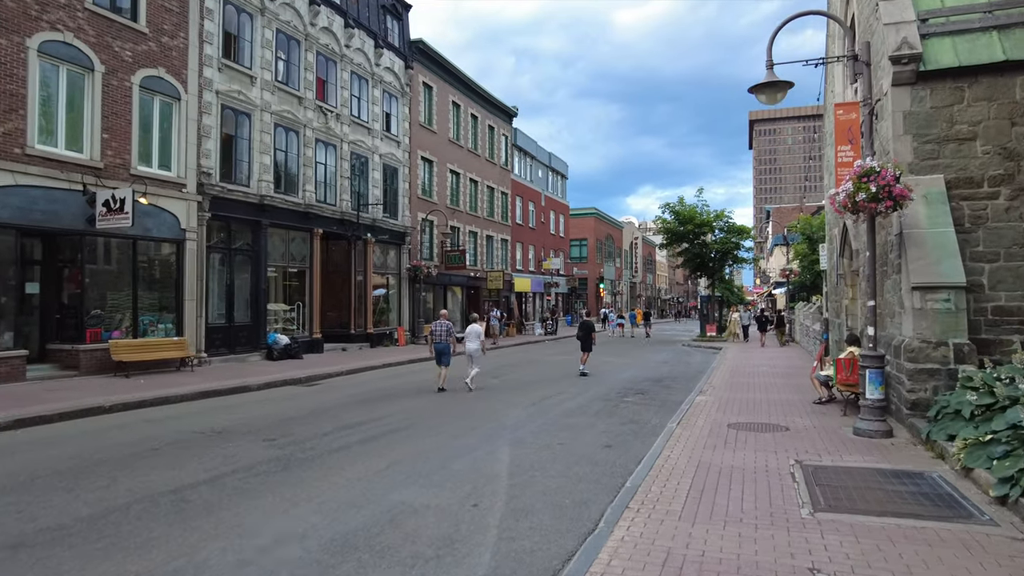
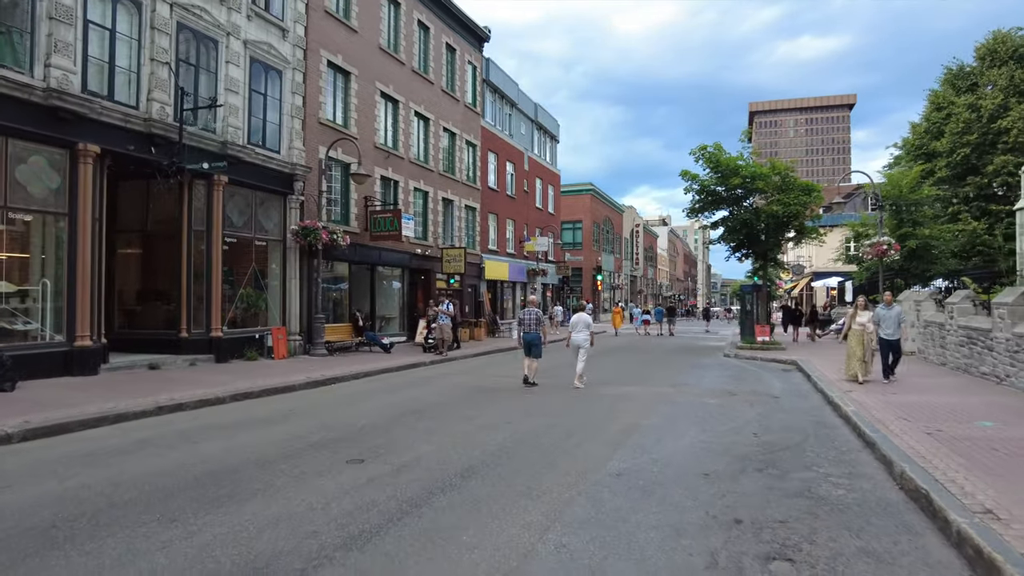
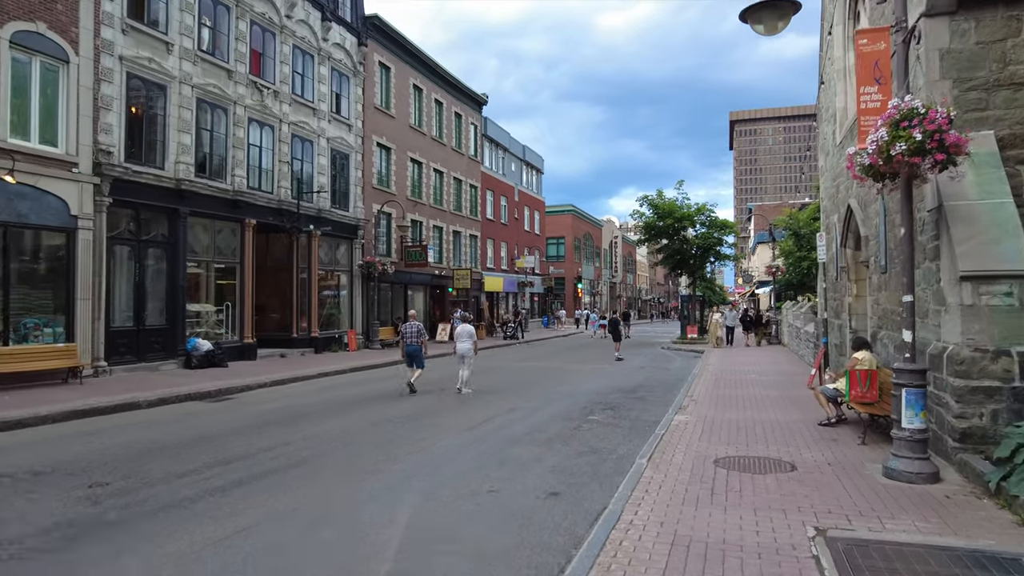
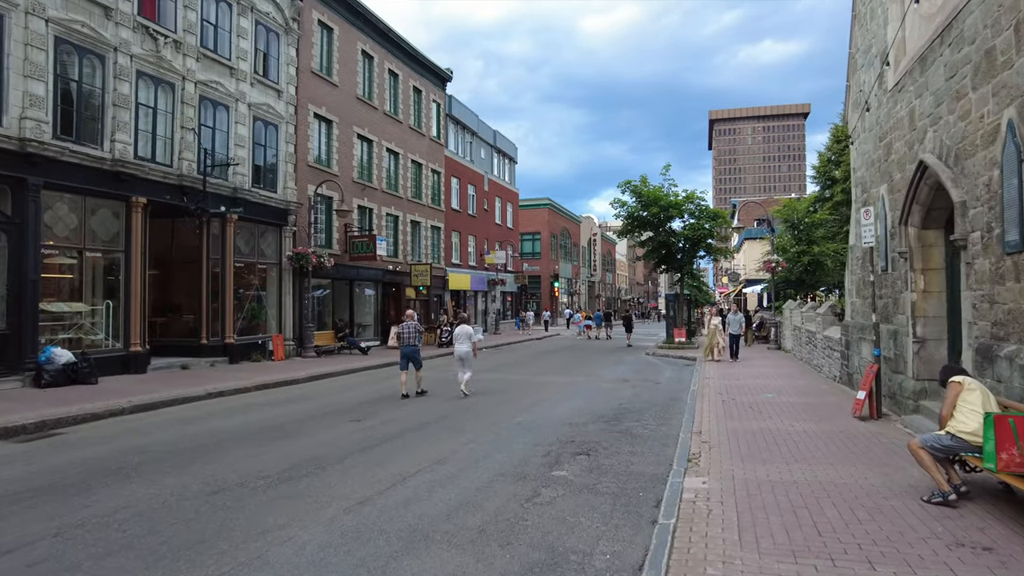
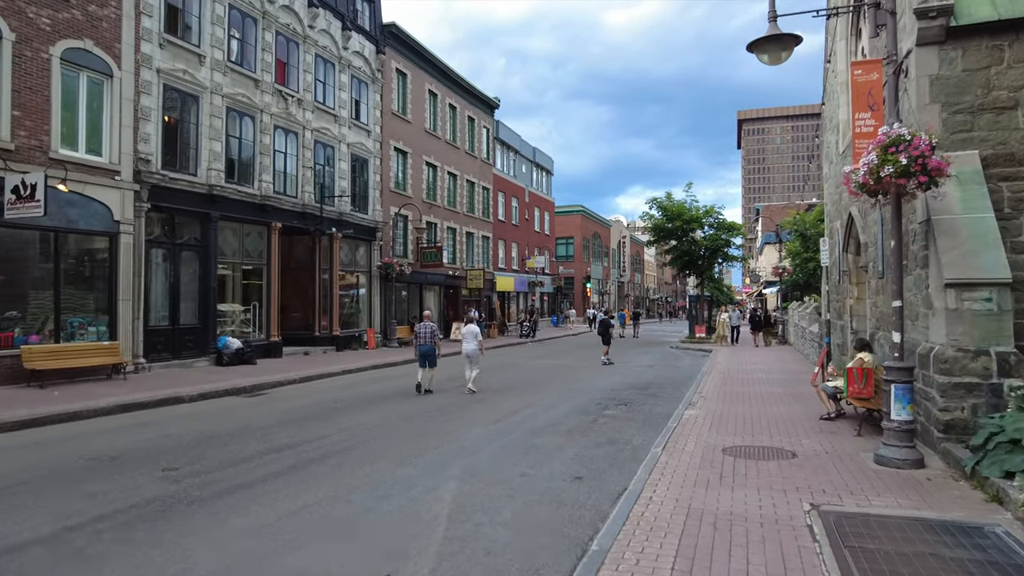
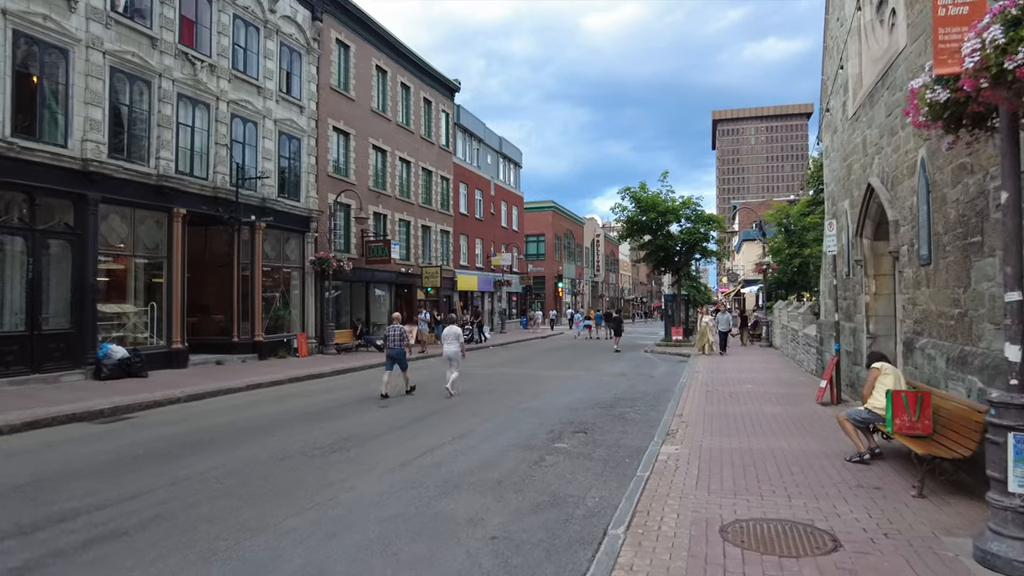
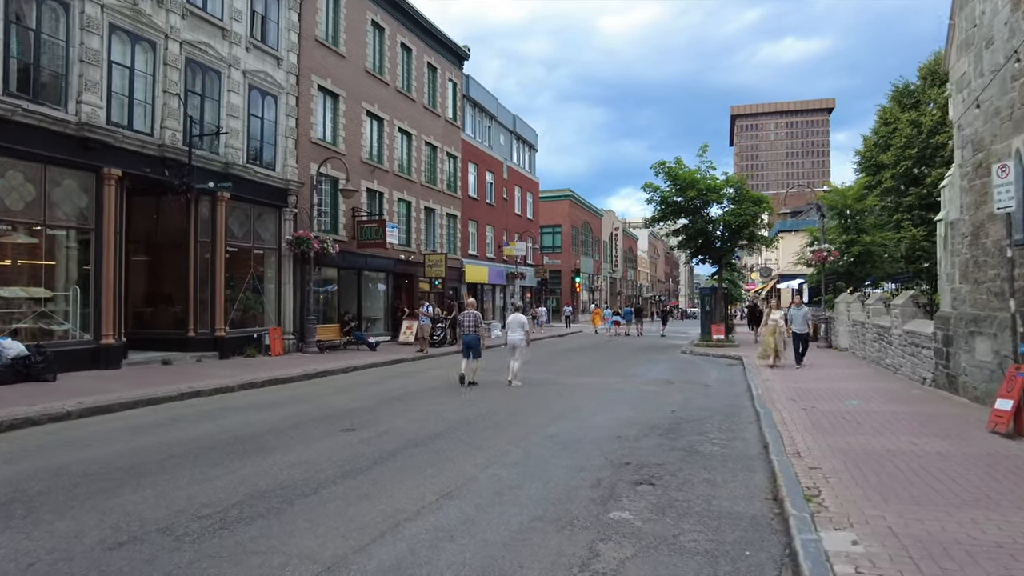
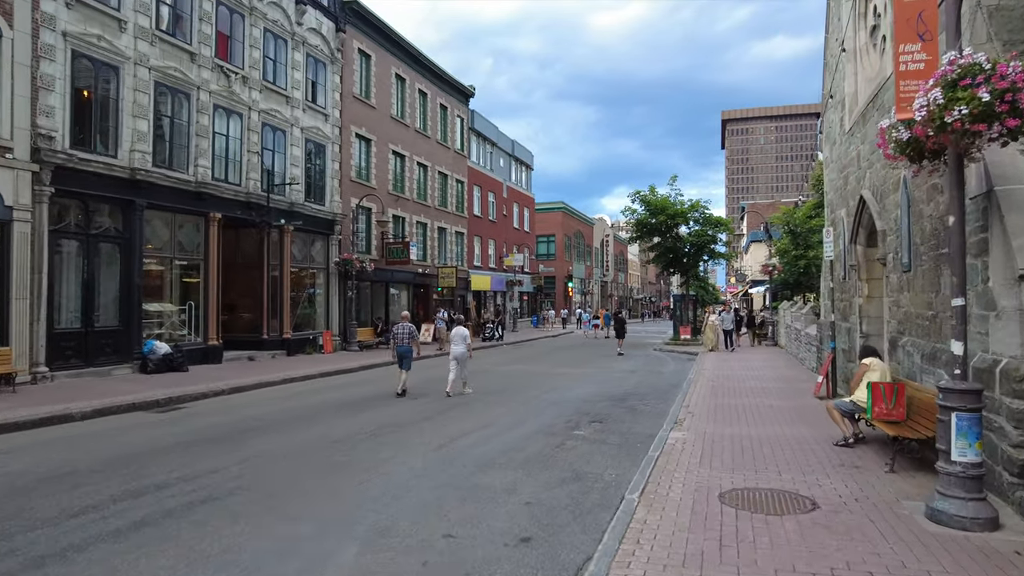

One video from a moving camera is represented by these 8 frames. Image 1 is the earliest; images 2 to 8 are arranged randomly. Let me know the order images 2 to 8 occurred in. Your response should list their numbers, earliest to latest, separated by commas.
5, 3, 8, 6, 4, 7, 2
